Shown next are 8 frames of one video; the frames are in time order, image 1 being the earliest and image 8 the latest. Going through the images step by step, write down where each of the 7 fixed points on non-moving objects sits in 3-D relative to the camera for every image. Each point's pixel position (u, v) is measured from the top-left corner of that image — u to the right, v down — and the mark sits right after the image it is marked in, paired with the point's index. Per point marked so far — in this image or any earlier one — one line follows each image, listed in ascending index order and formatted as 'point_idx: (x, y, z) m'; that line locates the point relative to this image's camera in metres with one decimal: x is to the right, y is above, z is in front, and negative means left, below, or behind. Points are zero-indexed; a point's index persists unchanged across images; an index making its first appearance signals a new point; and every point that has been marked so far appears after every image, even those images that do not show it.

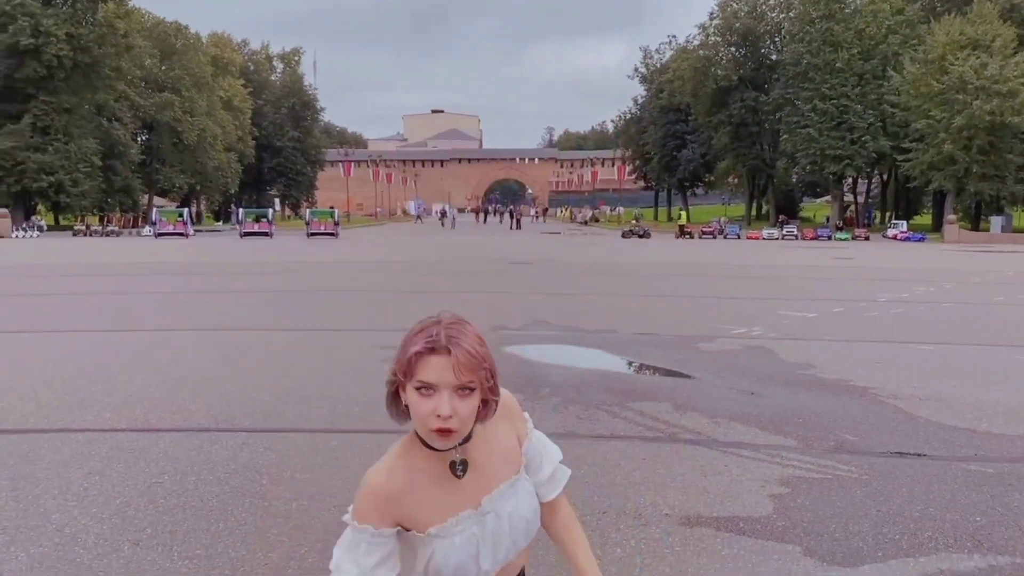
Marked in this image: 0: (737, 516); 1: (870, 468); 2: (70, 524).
0: (+1.2, -1.2, +4.6) m
1: (+2.2, -1.1, +5.5) m
2: (-2.2, -1.2, +4.4) m
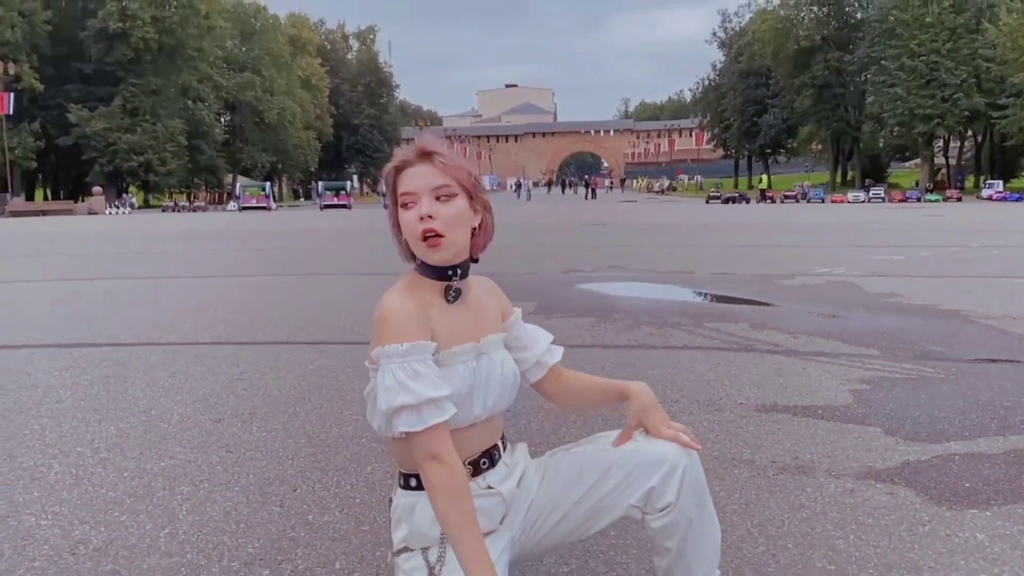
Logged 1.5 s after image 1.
0: (+1.5, -0.6, +4.5) m
1: (+2.6, -0.5, +5.3) m
2: (-1.8, -0.6, +4.5) m
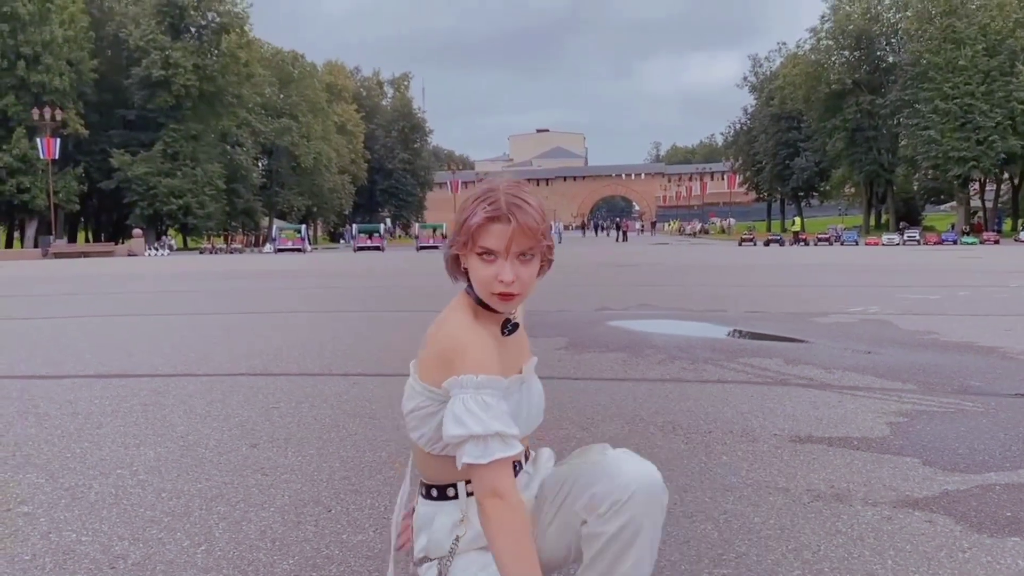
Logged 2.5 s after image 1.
0: (+1.7, -0.7, +4.4) m
1: (+2.8, -0.7, +5.2) m
2: (-1.6, -0.7, +4.6) m
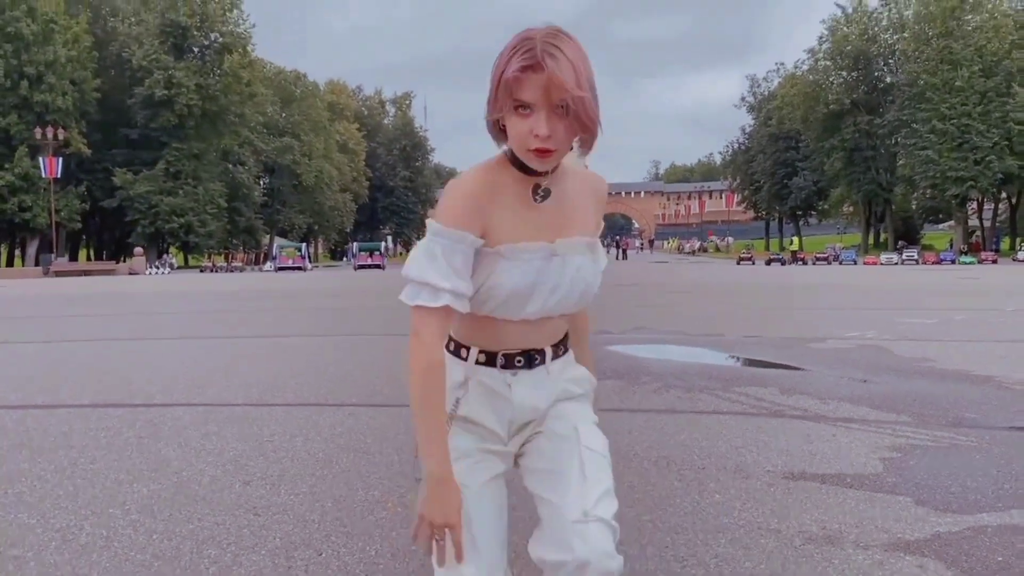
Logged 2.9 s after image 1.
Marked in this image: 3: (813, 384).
0: (+1.6, -0.9, +4.4) m
1: (+2.8, -0.9, +5.2) m
2: (-1.7, -0.9, +4.6) m
3: (+2.5, -0.8, +7.3) m
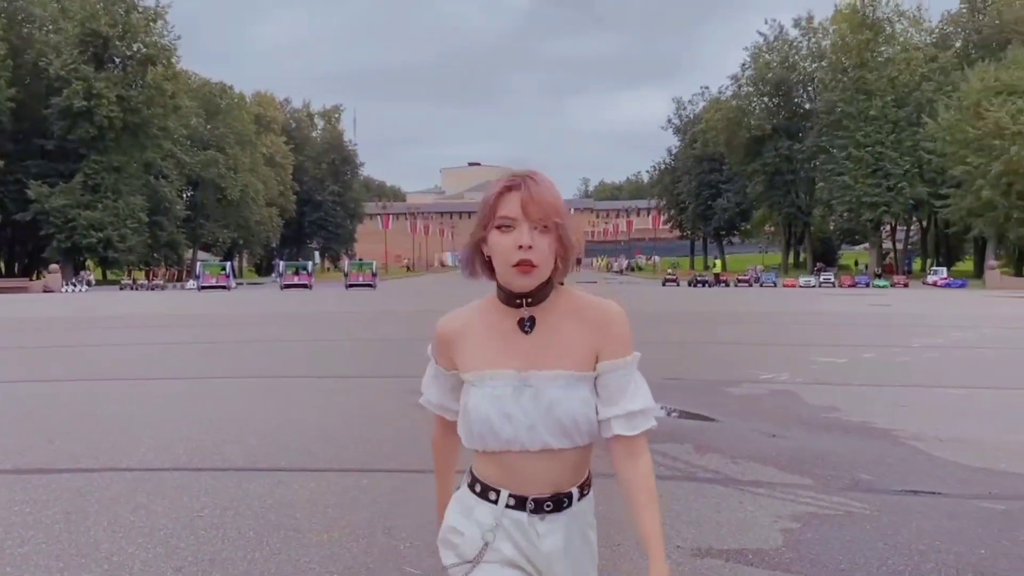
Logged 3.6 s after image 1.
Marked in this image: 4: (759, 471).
0: (+1.3, -1.4, +4.8) m
1: (+2.3, -1.4, +5.6) m
2: (-2.1, -1.4, +4.7) m
3: (+1.8, -1.3, +7.7) m
4: (+1.8, -1.3, +6.6) m
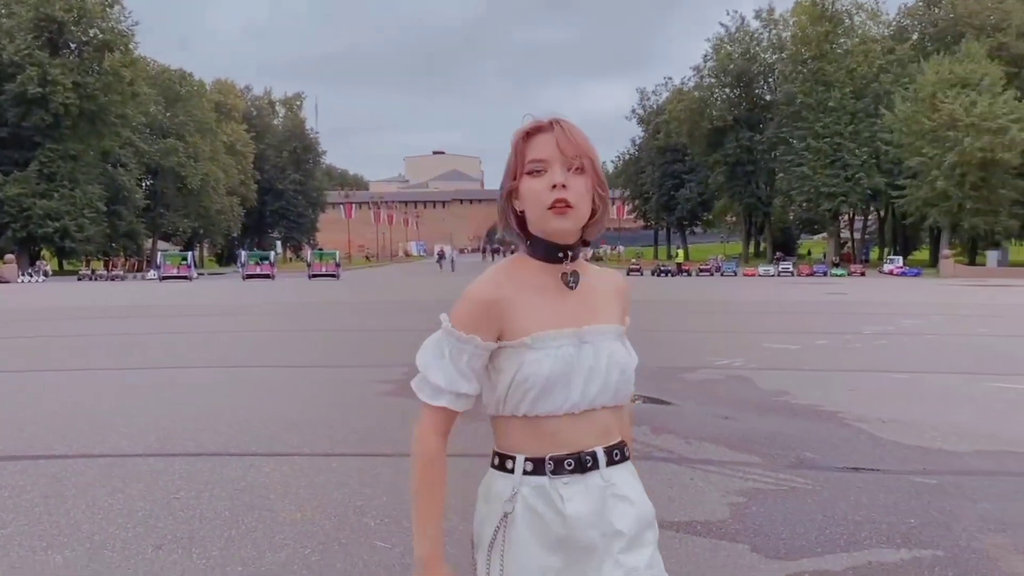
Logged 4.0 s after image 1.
0: (+1.1, -1.3, +5.1) m
1: (+2.1, -1.3, +6.0) m
2: (-2.3, -1.3, +4.9) m
3: (+1.5, -1.2, +8.1) m
4: (+1.5, -1.3, +6.9) m
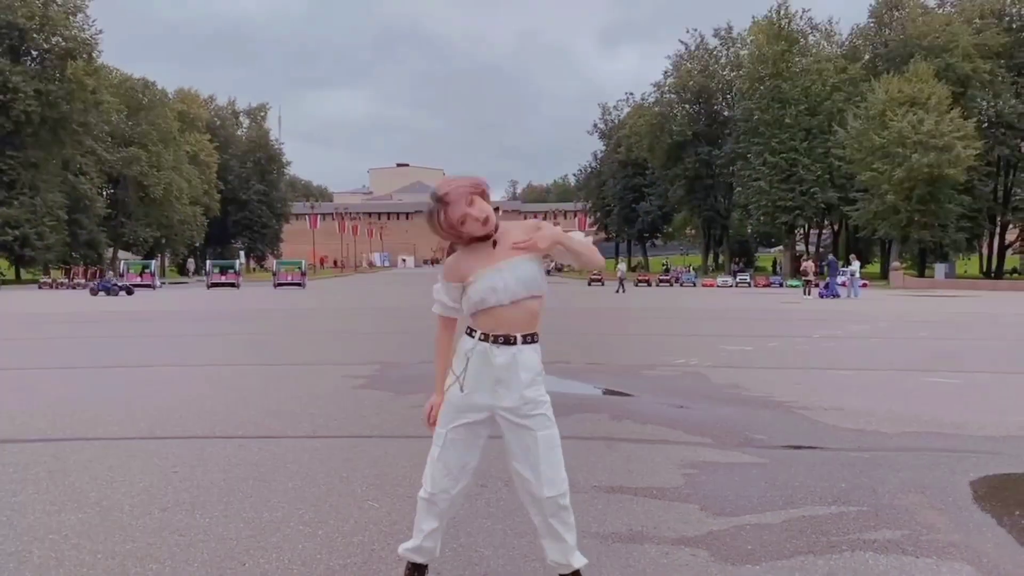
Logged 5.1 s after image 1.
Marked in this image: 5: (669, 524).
0: (+0.9, -1.3, +5.7) m
1: (+1.9, -1.2, +6.6) m
2: (-2.4, -1.3, +5.3) m
3: (+1.2, -1.2, +8.6) m
4: (+1.3, -1.2, +7.5) m
5: (+0.9, -1.3, +4.9) m
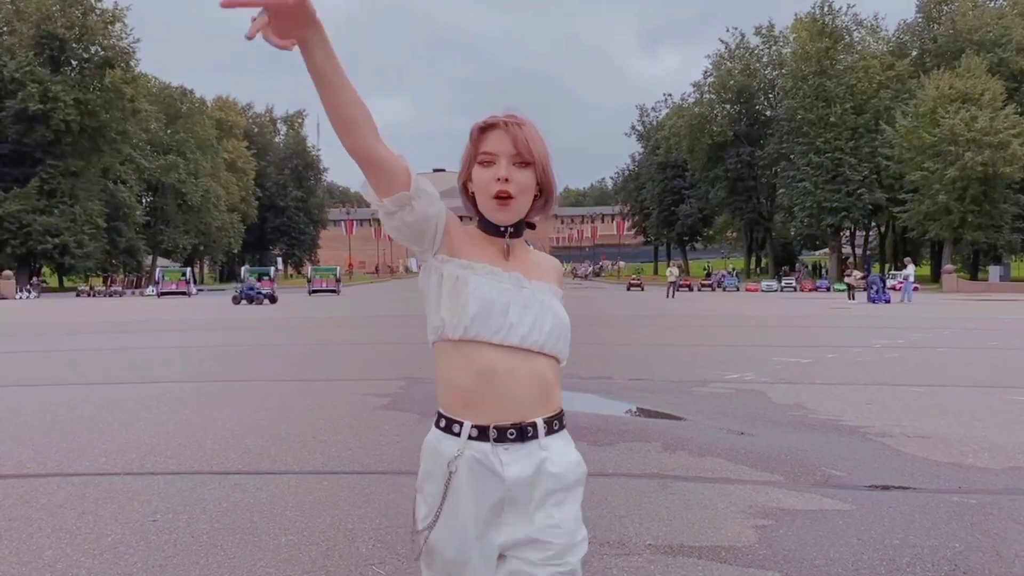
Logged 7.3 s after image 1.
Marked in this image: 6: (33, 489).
0: (+1.1, -1.3, +4.7) m
1: (+2.1, -1.3, +5.6) m
2: (-2.2, -1.3, +4.4) m
3: (+1.5, -1.3, +7.6) m
4: (+1.6, -1.3, +6.5) m
5: (+1.0, -1.4, +3.9) m
6: (-3.2, -1.3, +5.9) m
